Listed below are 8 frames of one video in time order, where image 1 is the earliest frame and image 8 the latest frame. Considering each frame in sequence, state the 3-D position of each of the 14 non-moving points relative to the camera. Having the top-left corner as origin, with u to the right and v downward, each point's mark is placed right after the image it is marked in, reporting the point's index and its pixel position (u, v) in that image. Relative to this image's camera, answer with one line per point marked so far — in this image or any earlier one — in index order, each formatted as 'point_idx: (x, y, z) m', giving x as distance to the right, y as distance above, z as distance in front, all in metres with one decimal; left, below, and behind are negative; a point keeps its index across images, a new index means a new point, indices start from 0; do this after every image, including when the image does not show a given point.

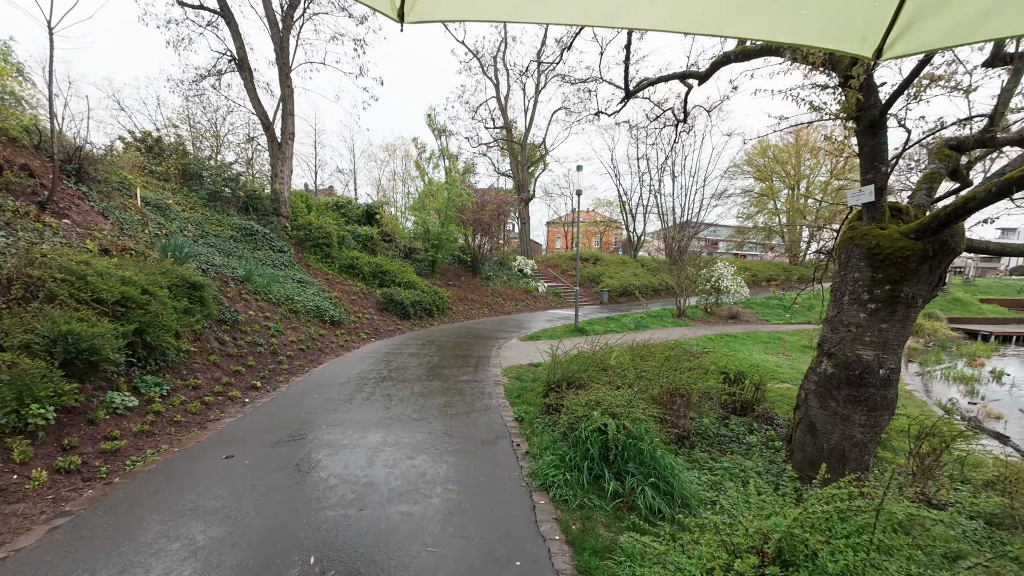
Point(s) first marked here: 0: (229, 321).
0: (-4.5, -0.5, +6.4) m
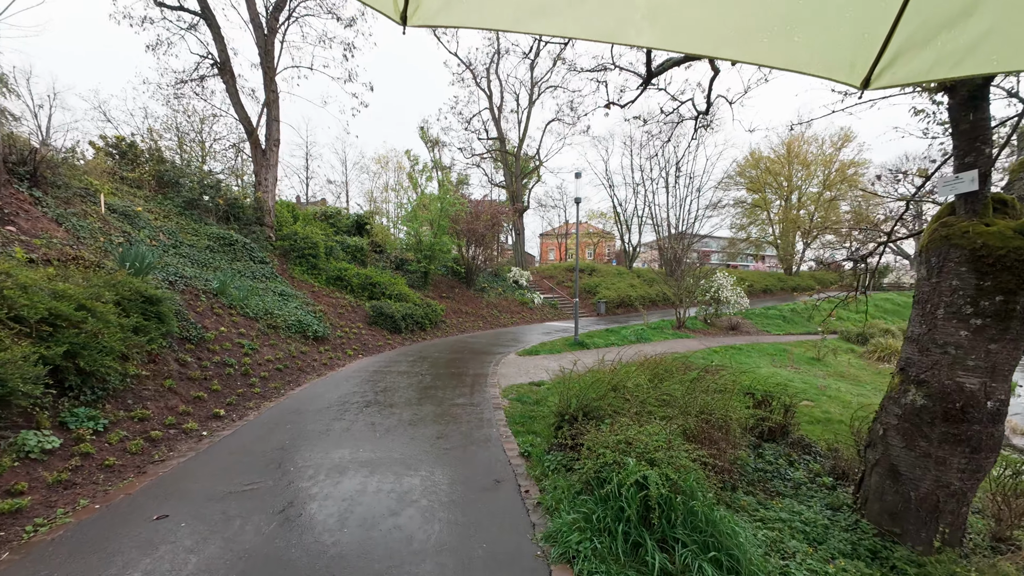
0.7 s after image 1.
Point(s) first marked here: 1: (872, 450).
0: (-4.5, -0.7, +5.7) m
1: (+2.4, -1.1, +2.7) m
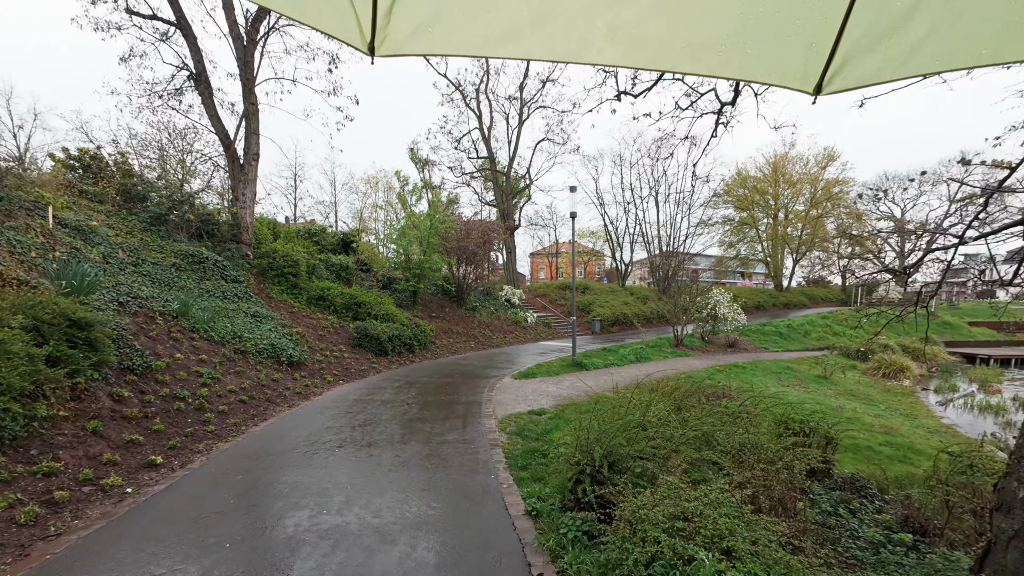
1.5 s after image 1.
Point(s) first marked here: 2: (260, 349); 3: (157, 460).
0: (-4.5, -1.0, +4.8) m
1: (+2.4, -1.1, +2.0) m
2: (-4.9, -1.2, +7.8) m
3: (-3.3, -1.6, +3.8) m
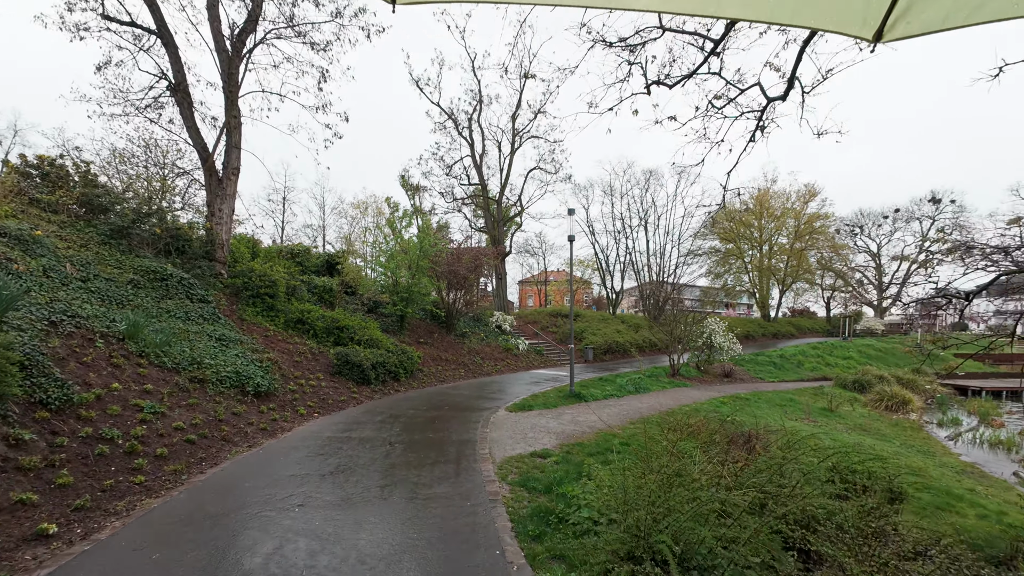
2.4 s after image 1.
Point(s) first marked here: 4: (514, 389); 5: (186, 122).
0: (-4.5, -1.1, +3.9) m
1: (+2.6, -1.2, +1.3) m
2: (-5.0, -1.5, +6.9) m
3: (-3.3, -1.7, +2.8) m
4: (+0.1, -3.2, +12.9) m
5: (-9.7, +4.9, +11.9) m
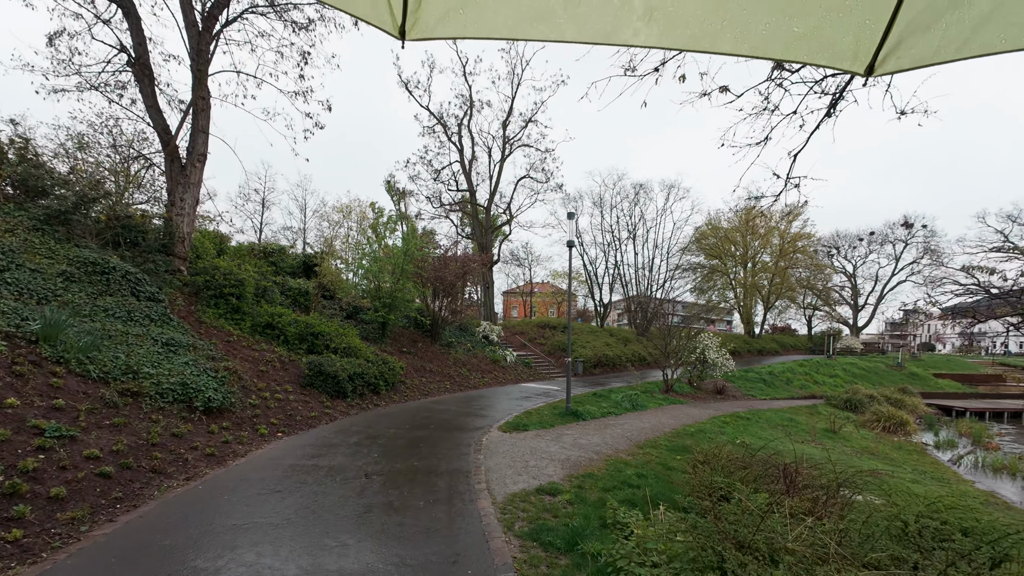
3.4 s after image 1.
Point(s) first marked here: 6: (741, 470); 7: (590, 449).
0: (-4.4, -1.0, +2.8) m
1: (+2.8, -1.2, +0.5) m
2: (-5.0, -1.5, +5.8) m
3: (-3.1, -1.6, +1.8) m
4: (-0.2, -3.4, +11.9) m
5: (-9.8, +5.0, +10.8) m
6: (+2.7, -2.1, +4.7) m
7: (+1.4, -2.9, +7.2) m
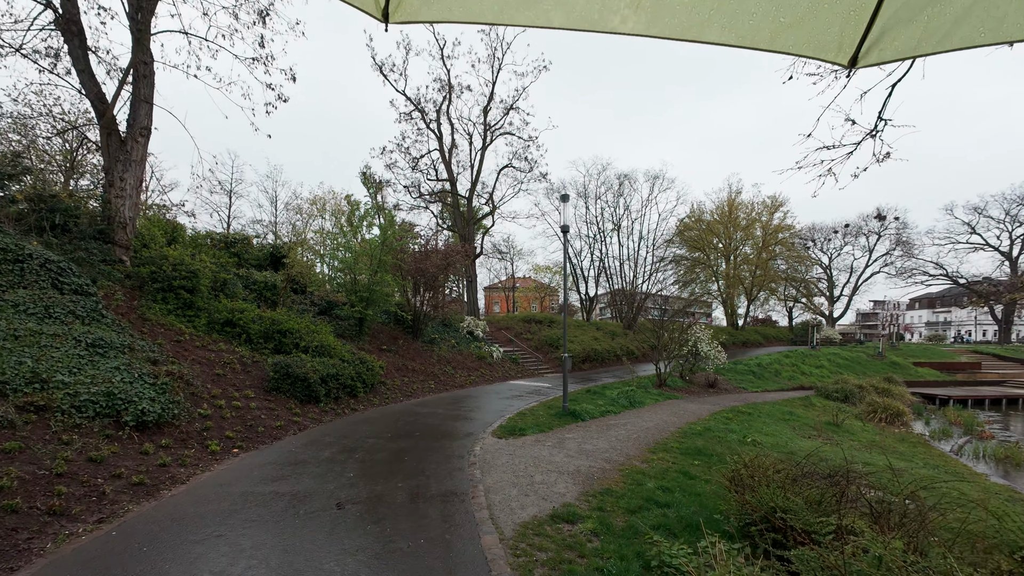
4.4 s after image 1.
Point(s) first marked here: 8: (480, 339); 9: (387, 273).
0: (-4.2, -0.9, +1.7) m
1: (+3.1, -1.0, -0.3) m
2: (-5.0, -1.3, +4.6) m
3: (-2.9, -1.5, +0.7) m
4: (-0.5, -3.2, +11.0) m
5: (-10.0, +5.1, +9.3) m
6: (+2.8, -1.9, +3.9) m
7: (+1.4, -2.7, +6.4) m
8: (-1.5, -2.4, +19.2) m
9: (-4.2, +0.5, +13.5) m
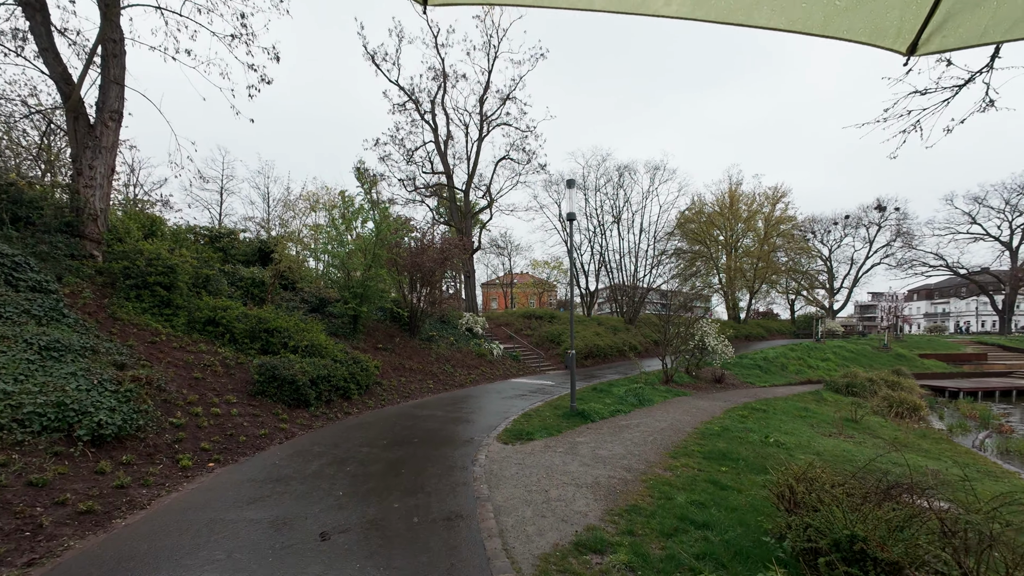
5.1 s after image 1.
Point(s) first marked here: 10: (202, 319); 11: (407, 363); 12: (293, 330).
0: (-4.0, -0.8, +1.0) m
1: (+3.2, -0.9, -0.9) m
2: (-4.8, -1.3, +3.9) m
3: (-2.7, -1.4, +0.1) m
4: (-0.4, -3.0, +10.4) m
5: (-10.0, +5.2, +8.6) m
6: (+2.9, -1.8, +3.3) m
7: (+1.5, -2.5, +5.8) m
8: (-1.5, -2.2, +18.5) m
9: (-4.2, +0.7, +12.8) m
10: (-6.5, -0.6, +8.4) m
11: (-3.4, -2.4, +12.7) m
12: (-5.1, -1.0, +9.2) m
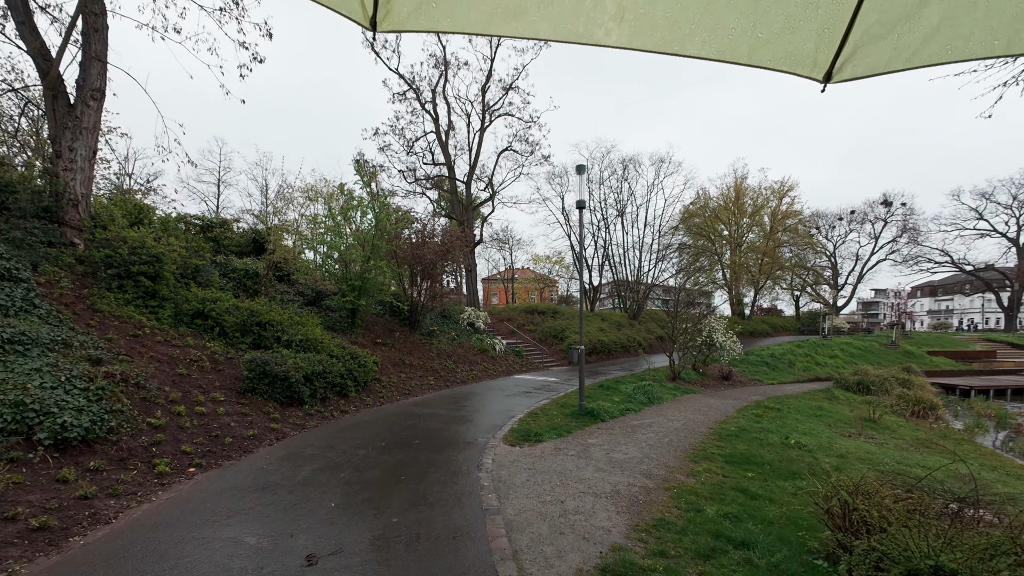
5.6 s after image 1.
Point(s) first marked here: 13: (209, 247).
0: (-3.9, -0.7, +0.6) m
1: (+3.4, -0.8, -1.3) m
2: (-4.7, -1.1, +3.5) m
3: (-2.6, -1.3, -0.4) m
4: (-0.3, -2.8, +9.9) m
5: (-9.9, +5.4, +8.0) m
6: (+3.1, -1.7, +2.8) m
7: (+1.7, -2.4, +5.3) m
8: (-1.4, -1.9, +18.1) m
9: (-4.0, +0.9, +12.3) m
10: (-6.4, -0.5, +7.9) m
11: (-3.2, -2.2, +12.3) m
12: (-4.9, -0.8, +8.8) m
13: (-8.8, +1.2, +11.5) m
